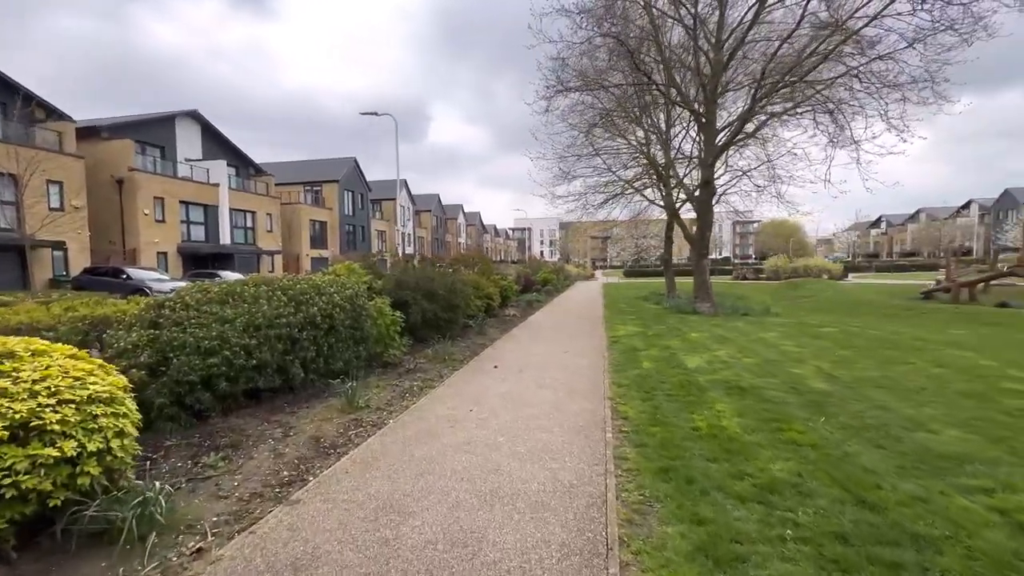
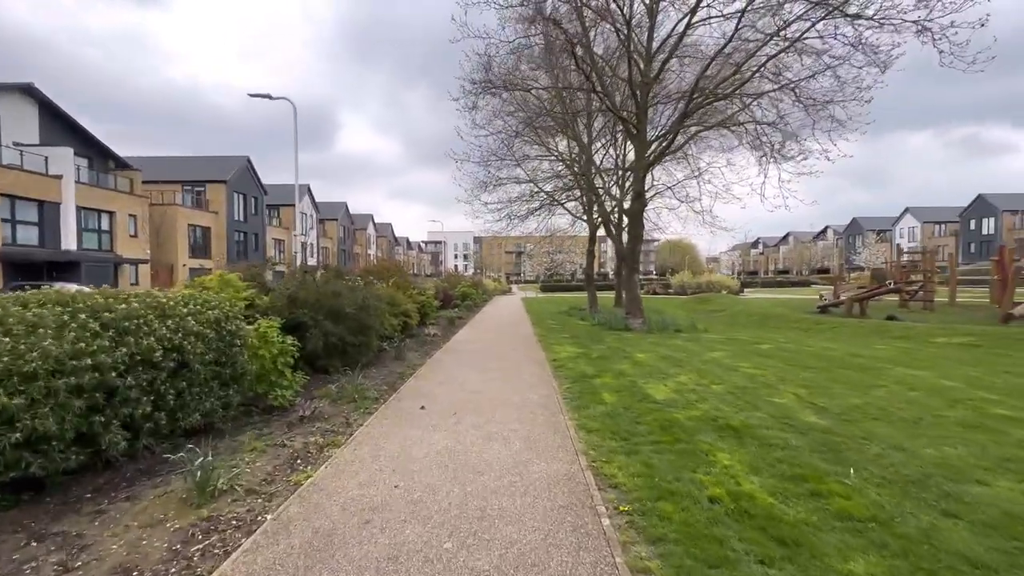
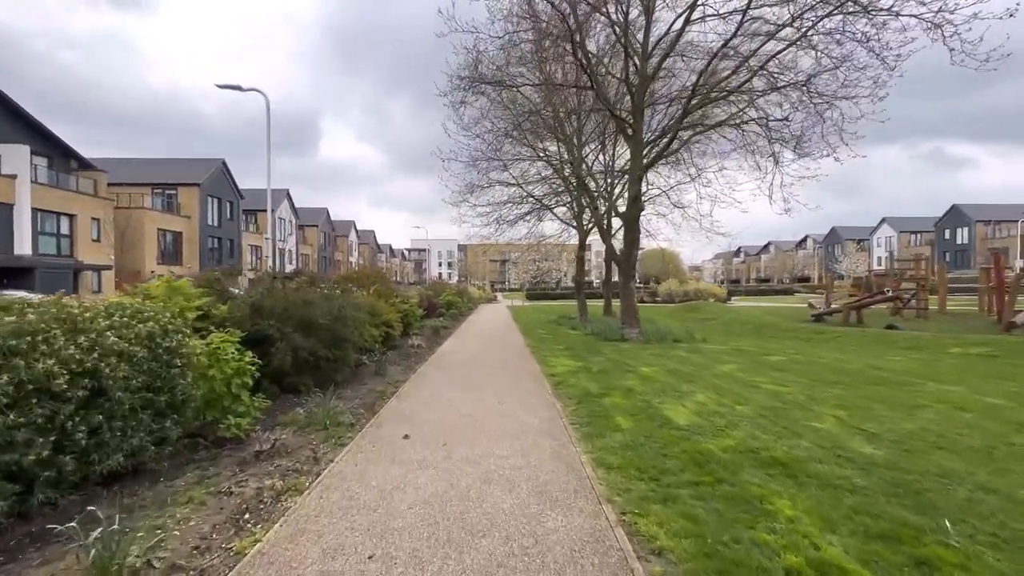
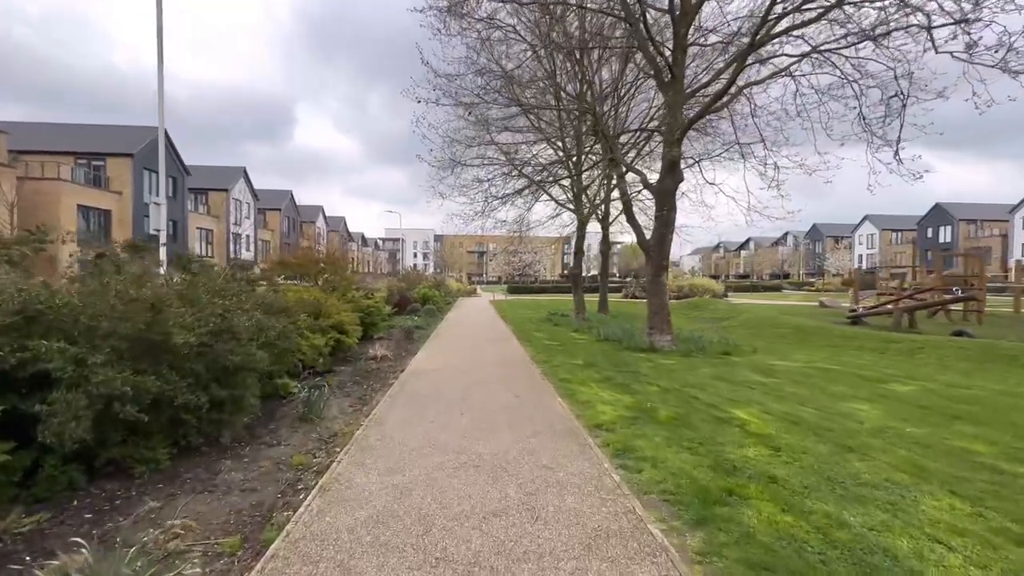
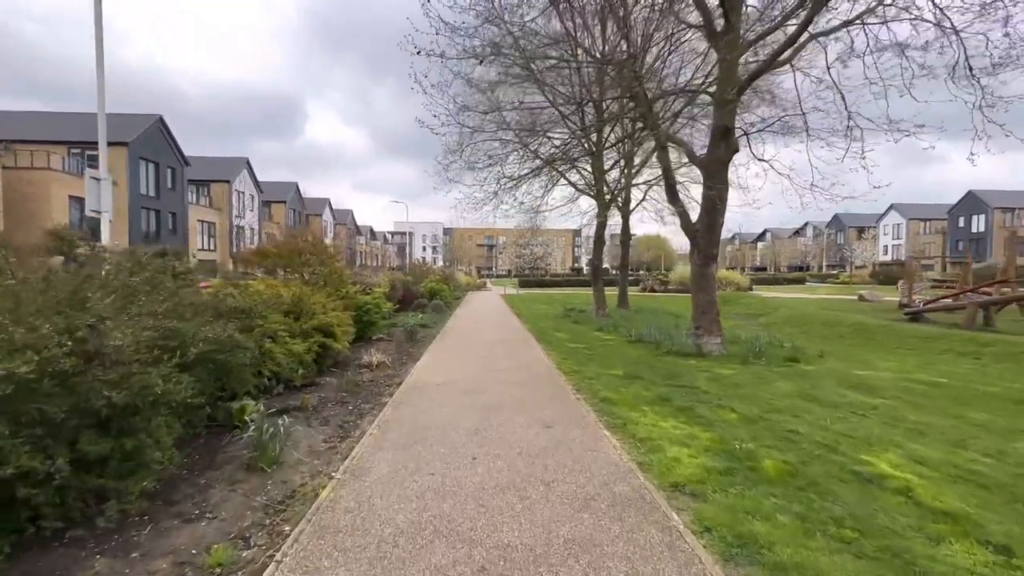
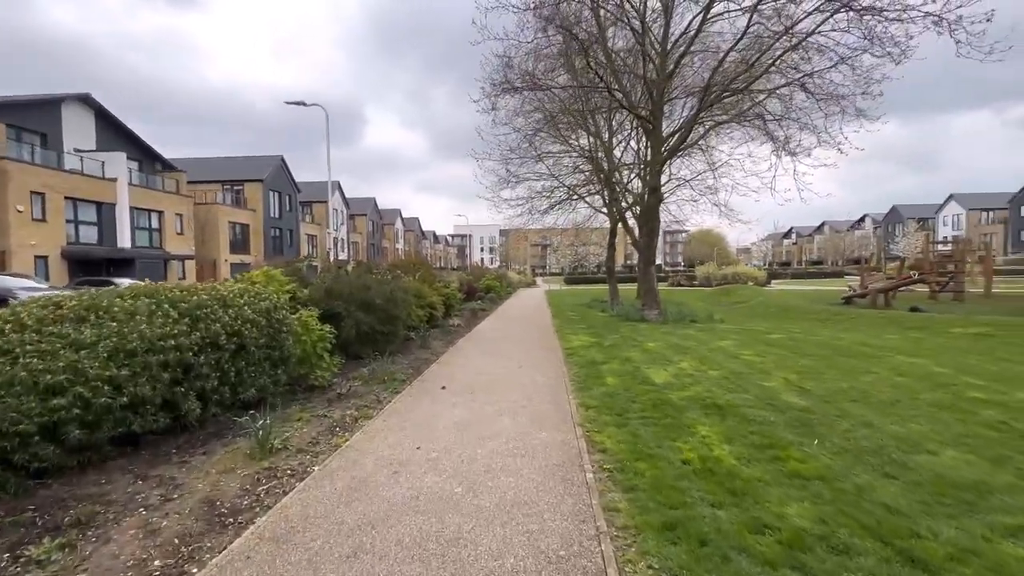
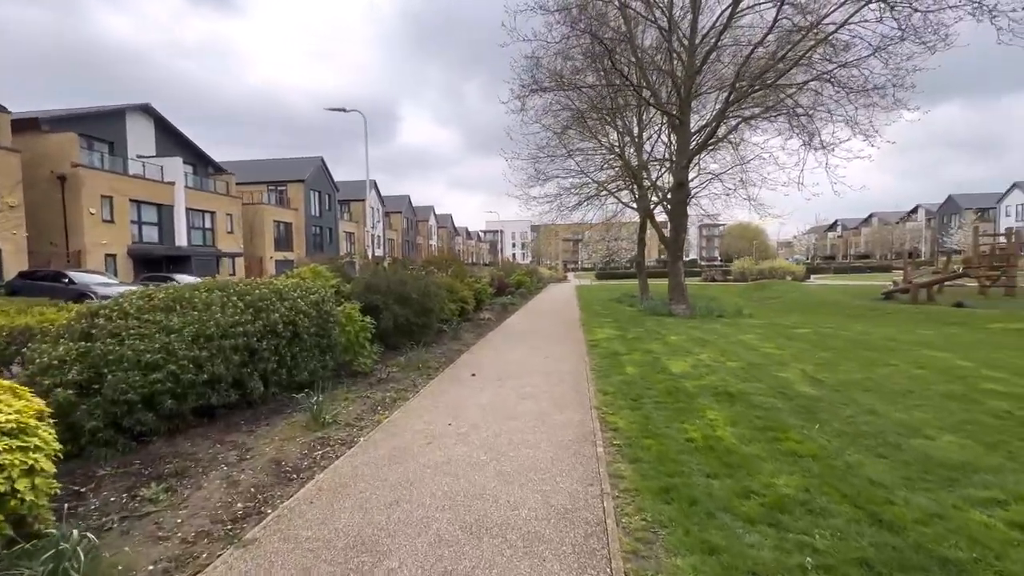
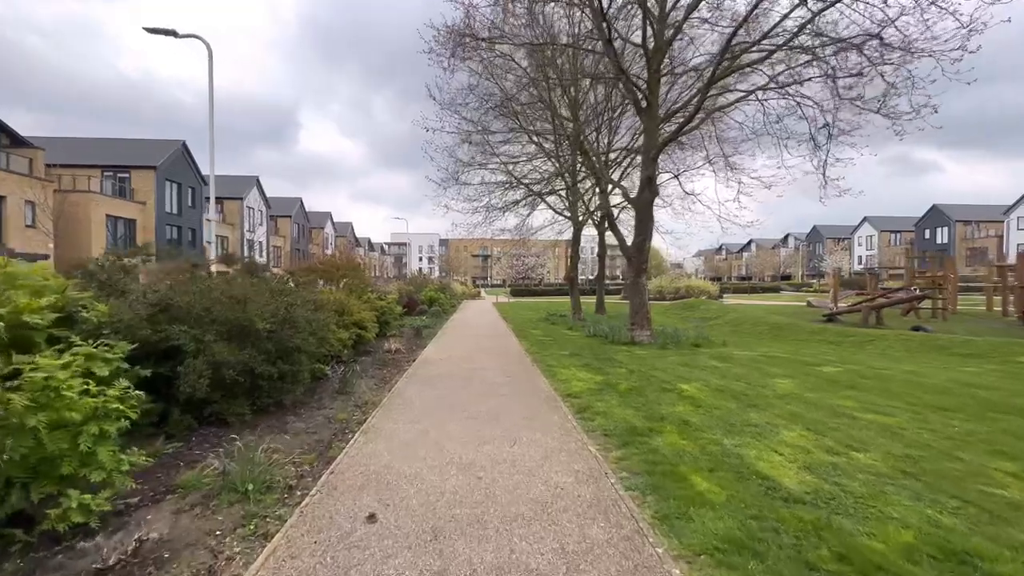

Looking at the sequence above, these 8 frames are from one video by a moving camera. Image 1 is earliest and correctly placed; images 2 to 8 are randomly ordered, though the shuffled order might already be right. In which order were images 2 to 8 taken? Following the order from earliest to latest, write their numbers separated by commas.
7, 6, 2, 3, 8, 4, 5
